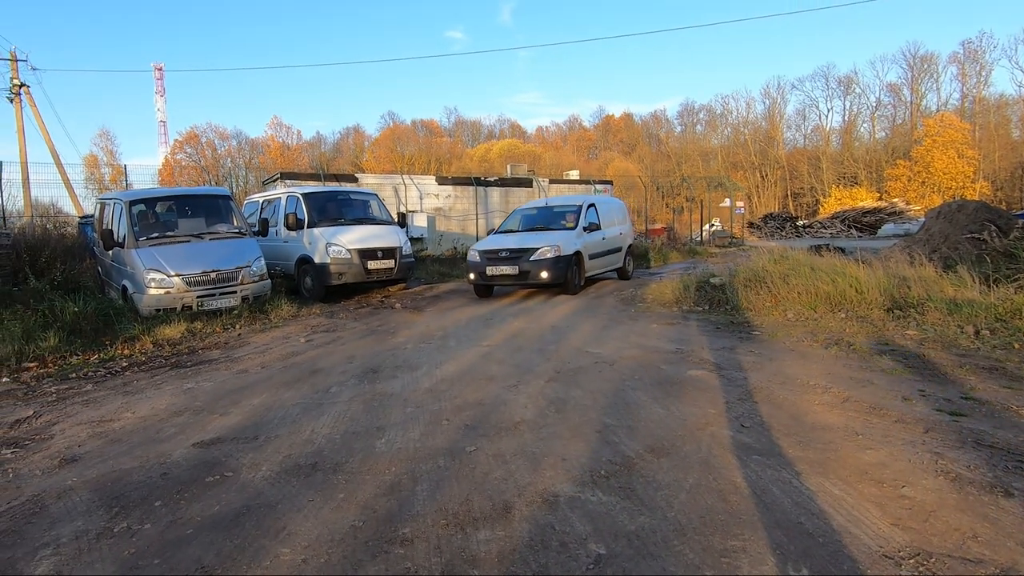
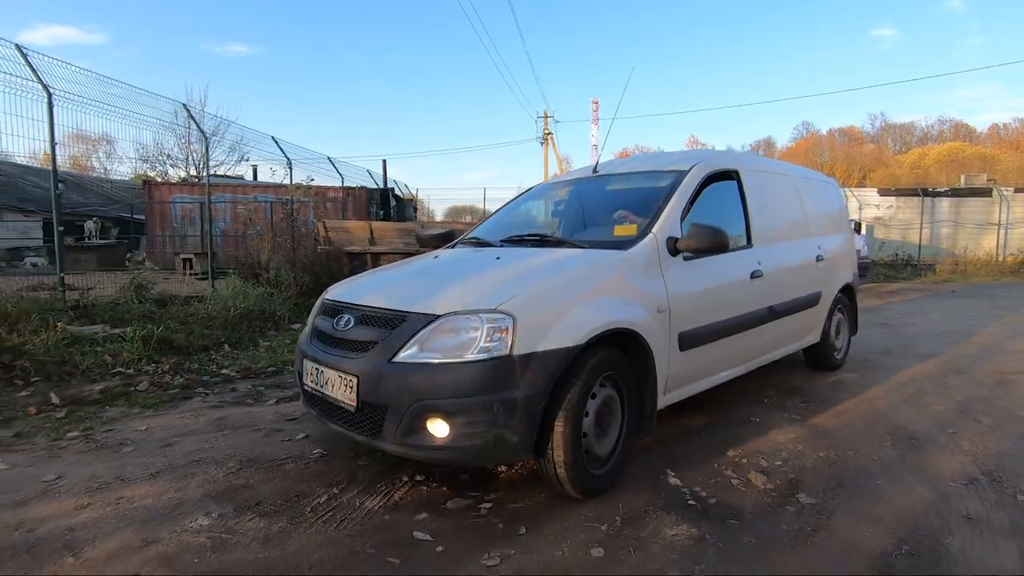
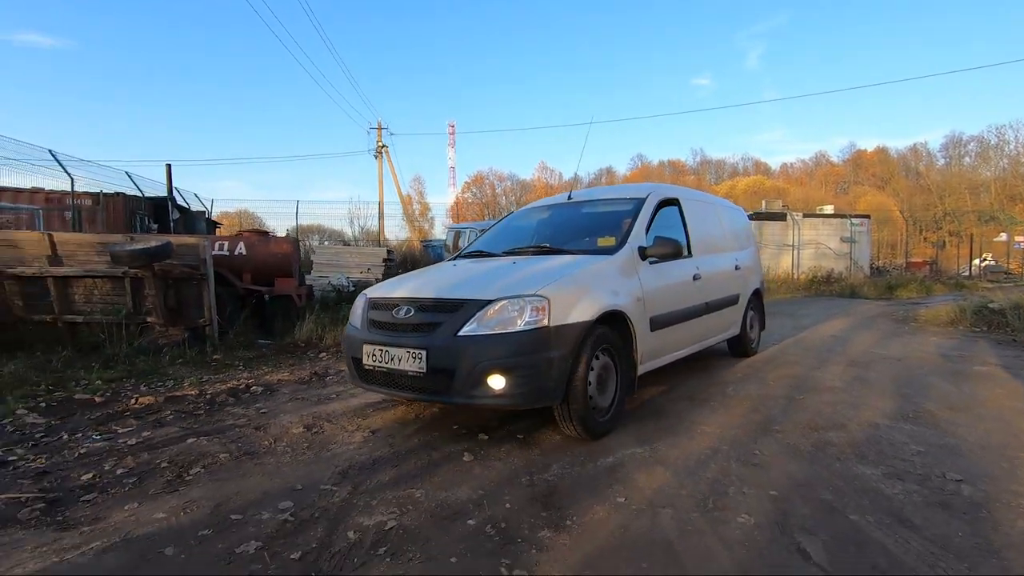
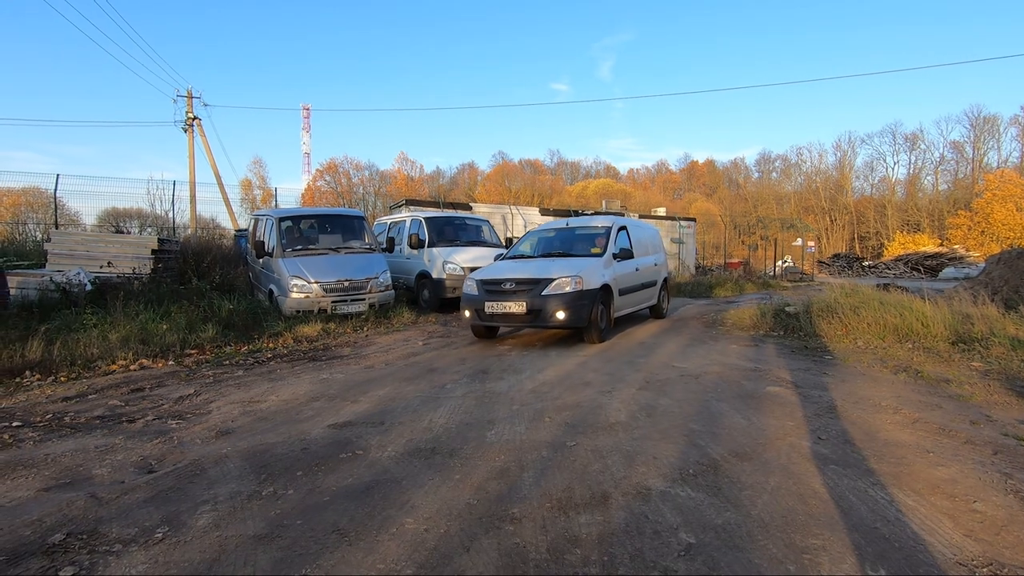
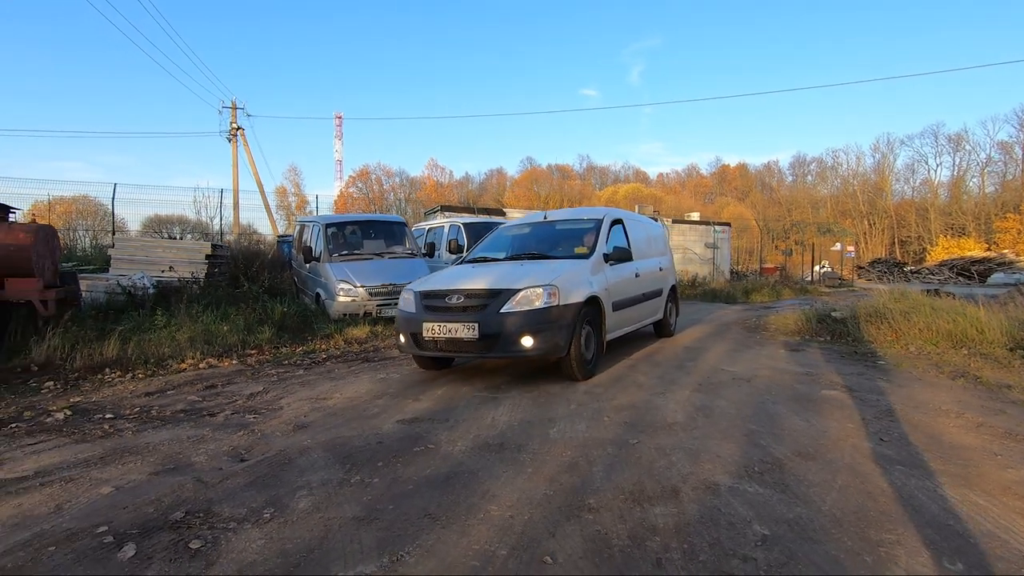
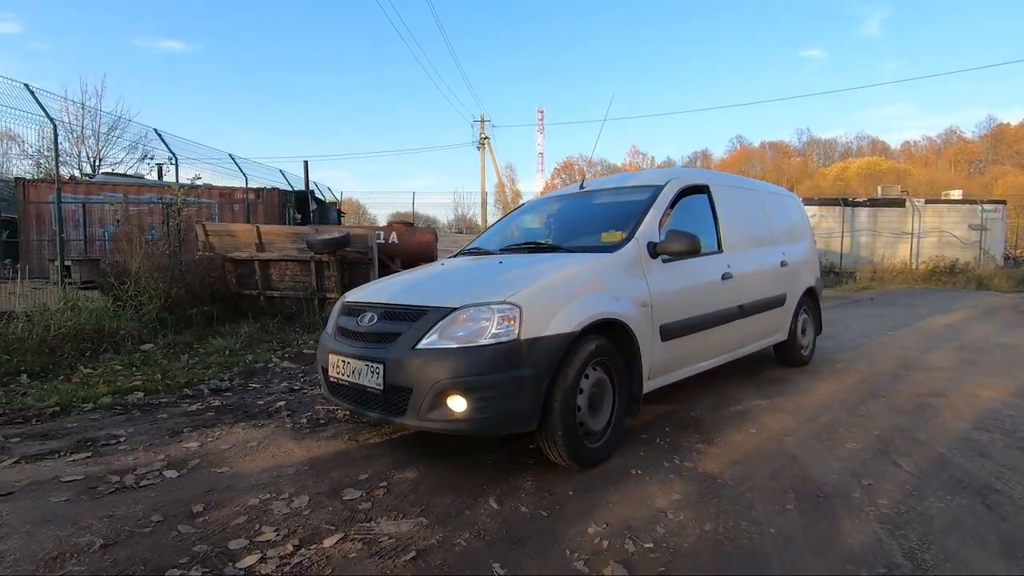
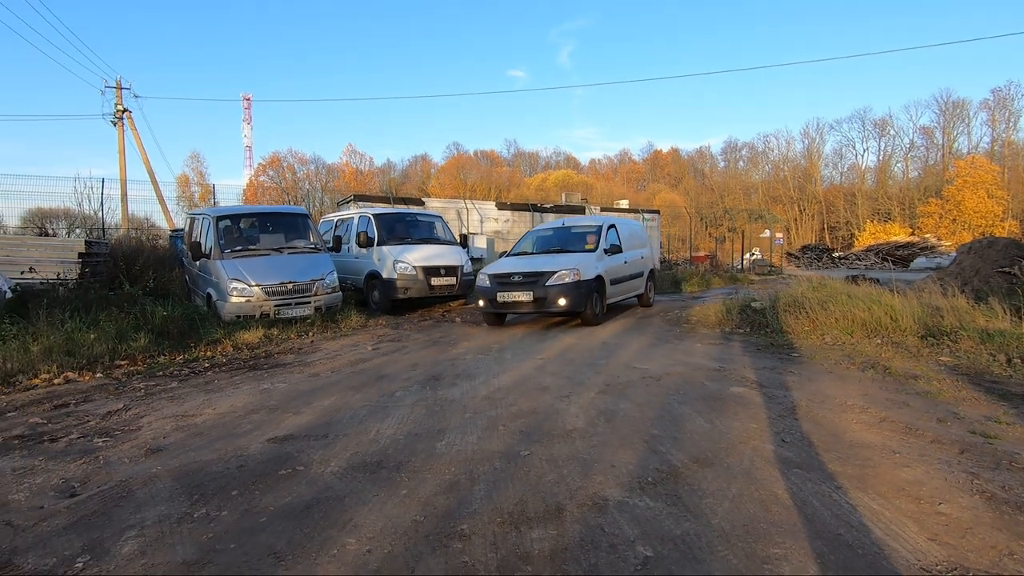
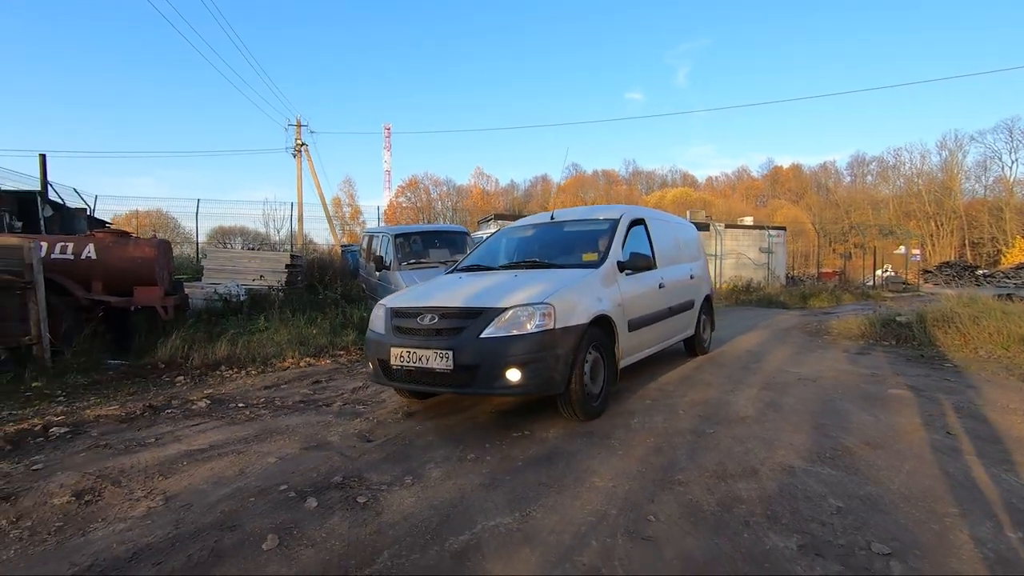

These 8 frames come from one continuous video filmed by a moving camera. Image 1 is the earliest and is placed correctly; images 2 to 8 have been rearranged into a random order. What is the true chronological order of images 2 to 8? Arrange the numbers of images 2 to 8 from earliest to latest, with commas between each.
7, 4, 5, 8, 3, 6, 2
